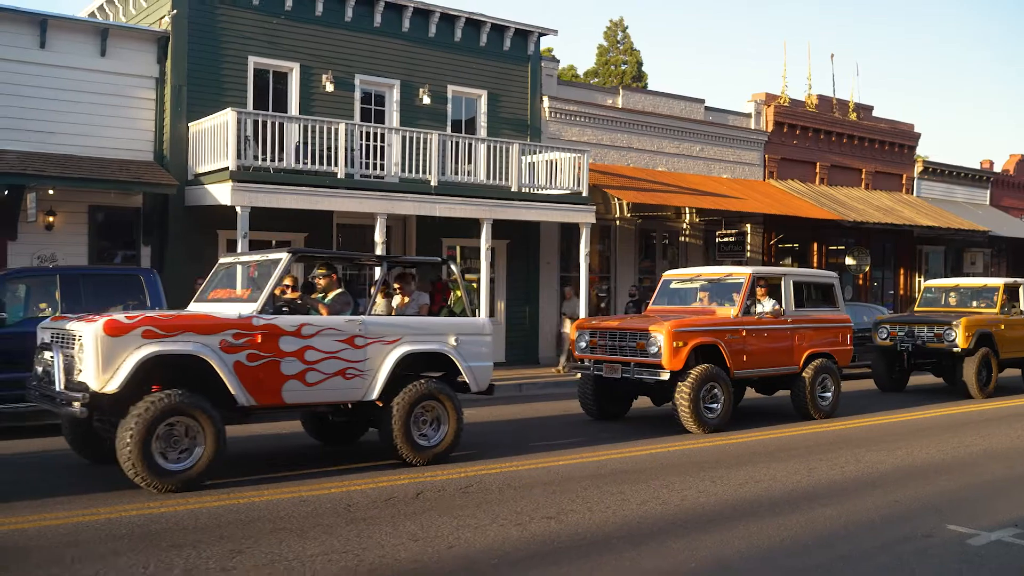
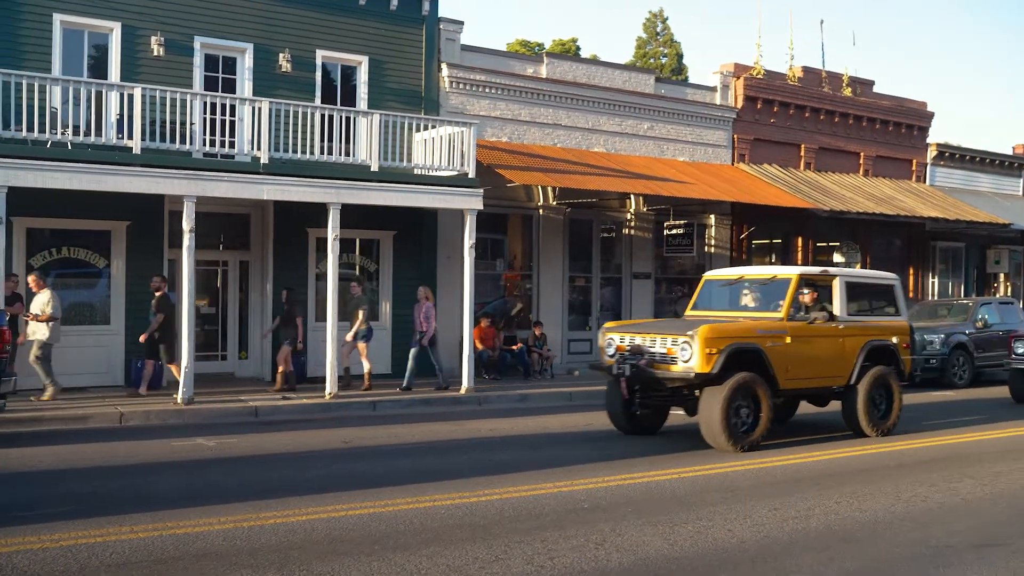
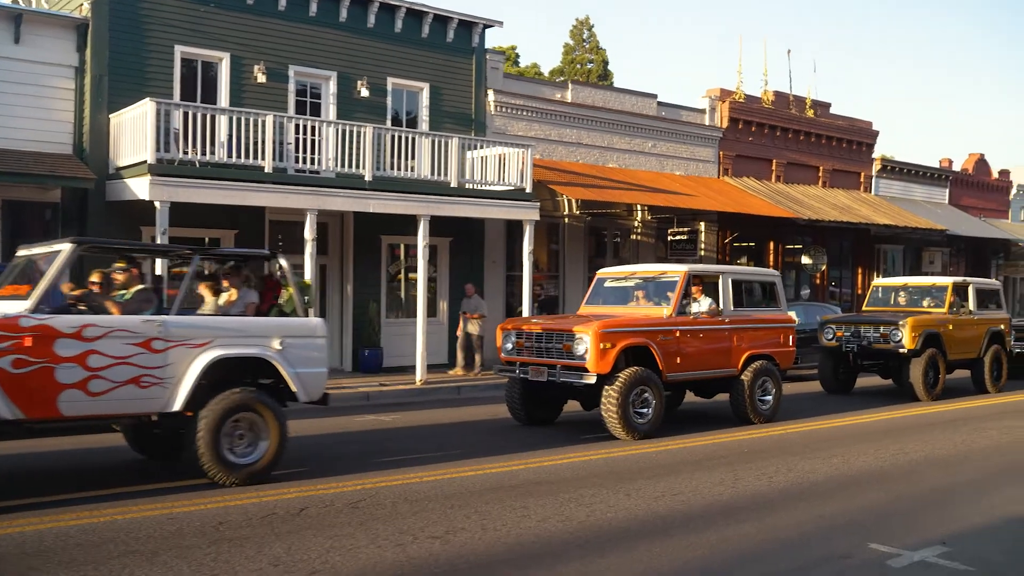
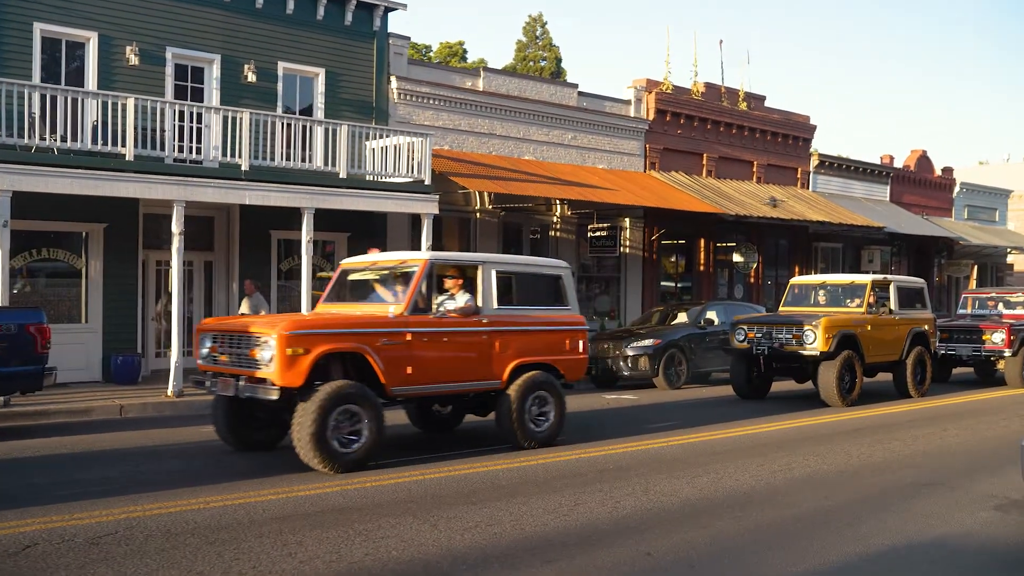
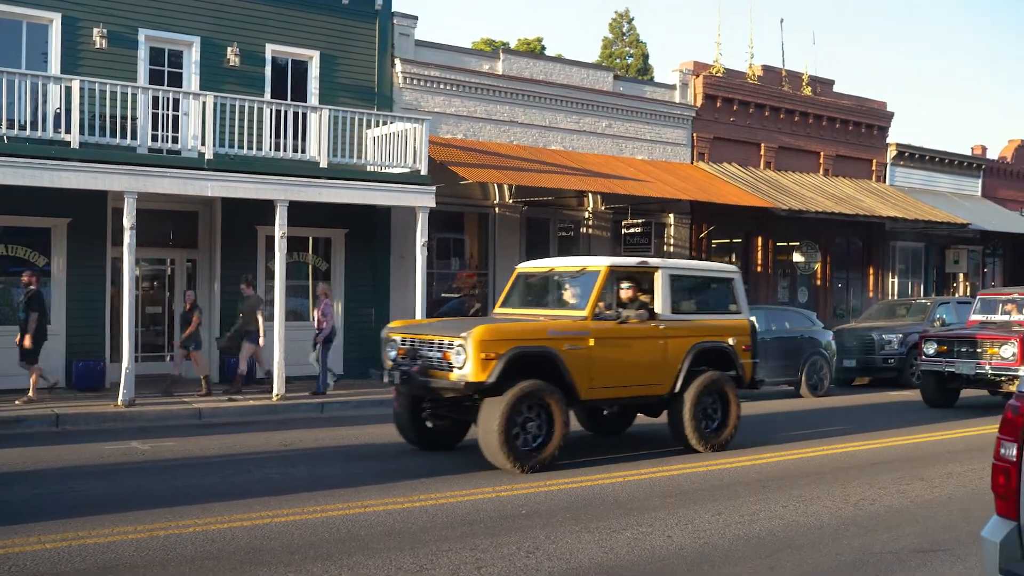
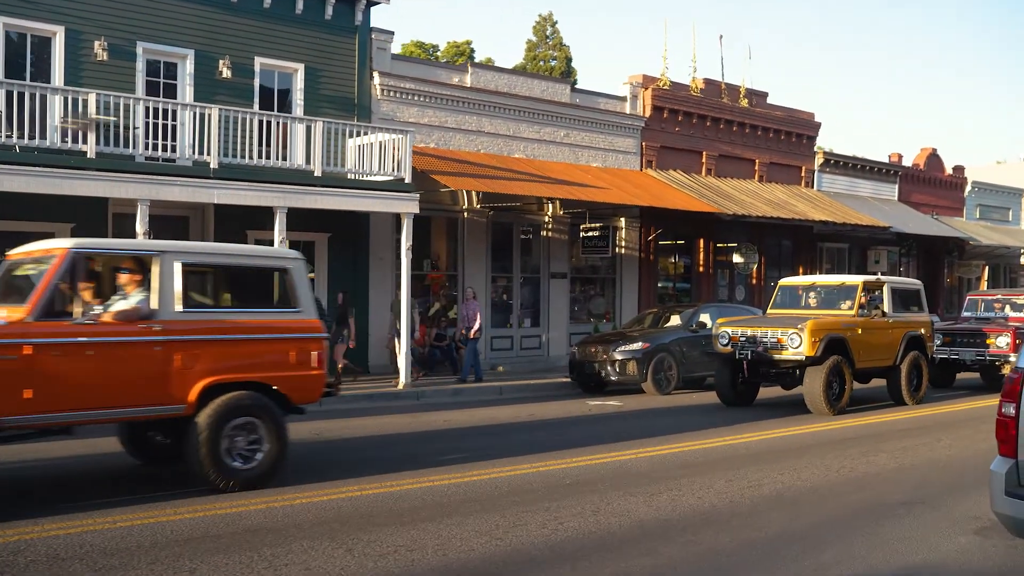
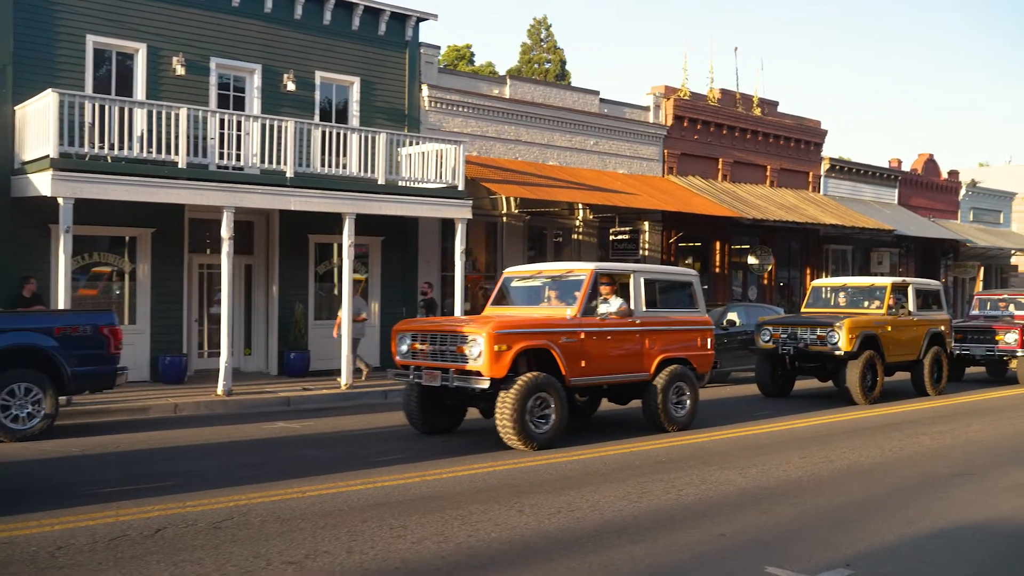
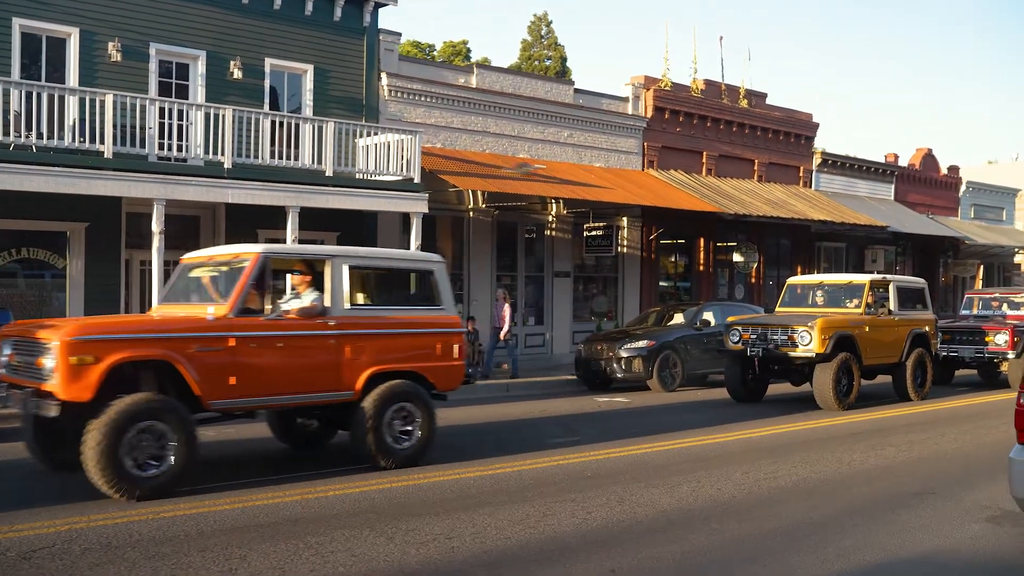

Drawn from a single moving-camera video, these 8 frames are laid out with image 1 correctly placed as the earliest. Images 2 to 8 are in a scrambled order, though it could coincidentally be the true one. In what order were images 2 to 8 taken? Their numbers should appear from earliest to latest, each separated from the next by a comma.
3, 7, 4, 8, 6, 2, 5
